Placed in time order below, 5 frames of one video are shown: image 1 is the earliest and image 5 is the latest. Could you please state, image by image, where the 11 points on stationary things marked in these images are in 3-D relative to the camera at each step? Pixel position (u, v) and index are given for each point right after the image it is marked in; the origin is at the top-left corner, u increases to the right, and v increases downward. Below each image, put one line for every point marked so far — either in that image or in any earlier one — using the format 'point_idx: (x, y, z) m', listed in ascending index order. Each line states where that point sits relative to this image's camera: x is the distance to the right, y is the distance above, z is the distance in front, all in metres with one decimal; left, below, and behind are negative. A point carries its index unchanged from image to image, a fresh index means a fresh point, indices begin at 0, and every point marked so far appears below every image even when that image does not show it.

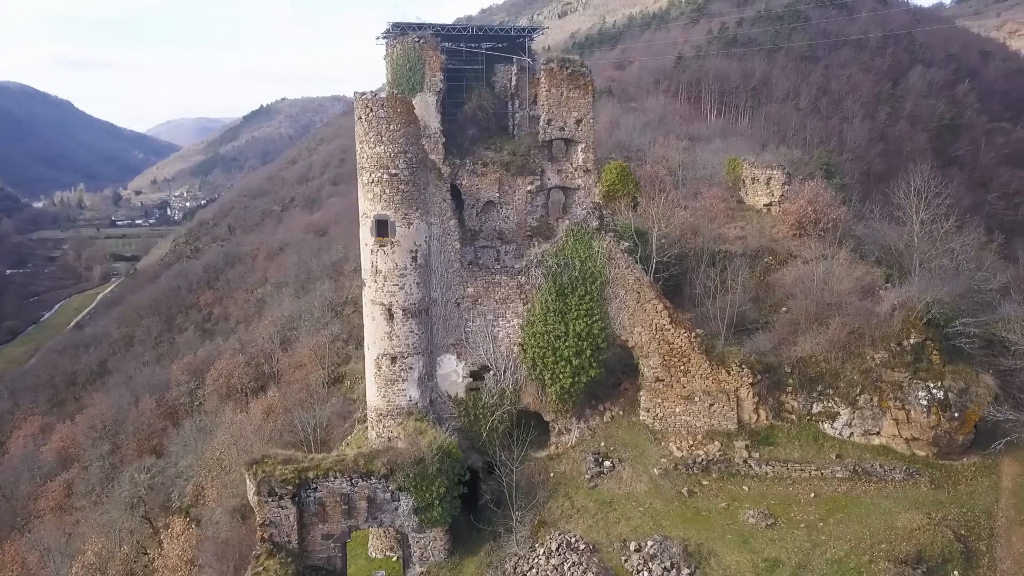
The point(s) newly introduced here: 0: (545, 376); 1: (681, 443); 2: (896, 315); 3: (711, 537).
0: (+0.6, -1.6, +14.7) m
1: (+3.0, -2.7, +14.3) m
2: (+7.0, -0.5, +14.6) m
3: (+3.0, -3.7, +12.0) m
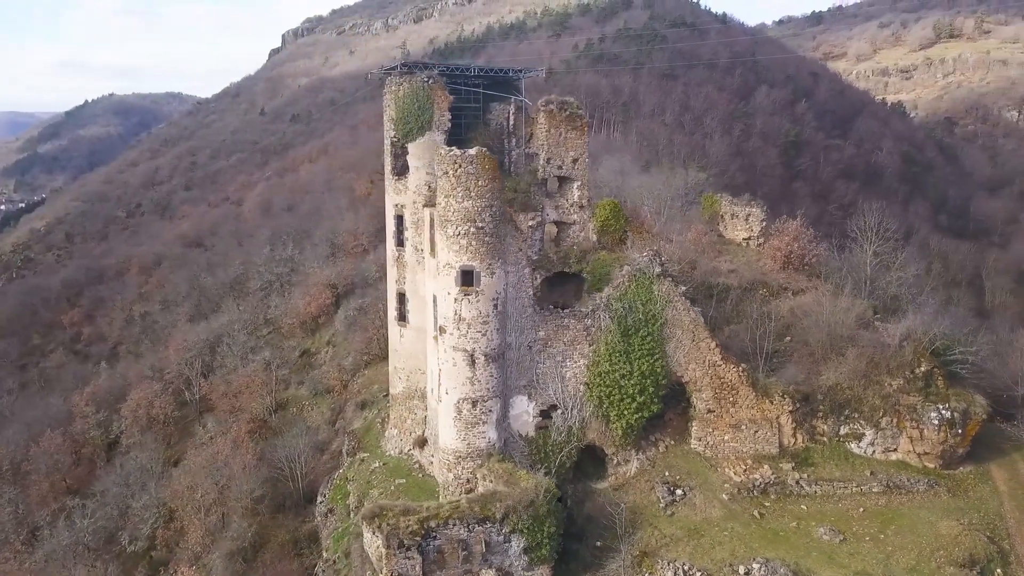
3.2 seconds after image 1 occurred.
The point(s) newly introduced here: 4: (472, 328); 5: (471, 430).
0: (+1.9, -2.4, +15.8) m
1: (+4.4, -3.5, +15.8) m
2: (+8.1, -1.2, +16.9) m
3: (+4.8, -4.4, +13.5) m
4: (-0.7, -0.7, +14.7) m
5: (-0.7, -2.6, +15.0) m
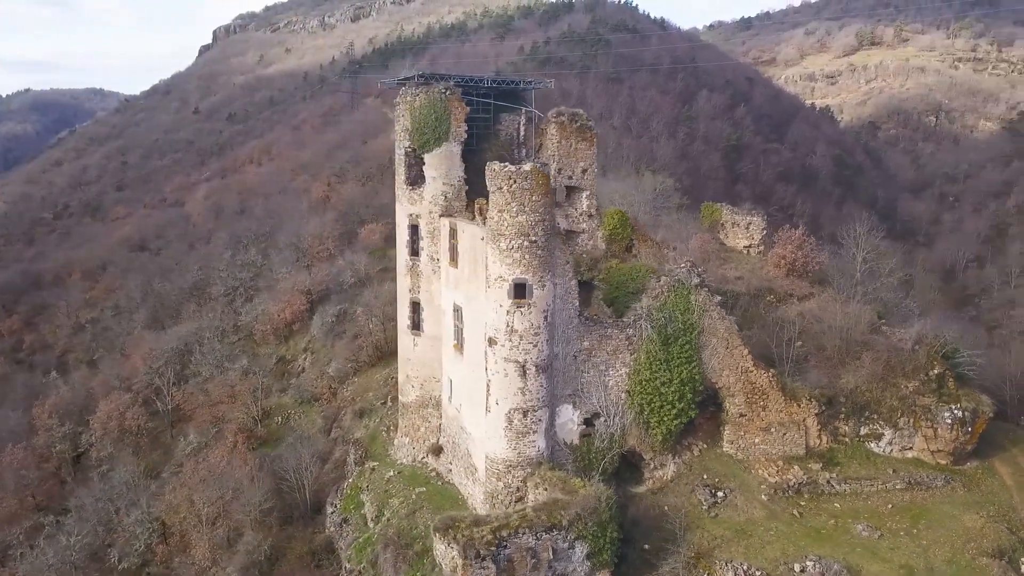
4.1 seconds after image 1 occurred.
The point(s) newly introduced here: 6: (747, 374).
0: (+2.8, -2.6, +16.3) m
1: (+5.2, -3.7, +16.5) m
2: (+8.9, -1.3, +17.9) m
3: (+5.8, -4.6, +14.3) m
4: (+0.2, -0.9, +15.0) m
5: (+0.2, -2.8, +15.3) m
6: (+4.8, -1.8, +16.7) m
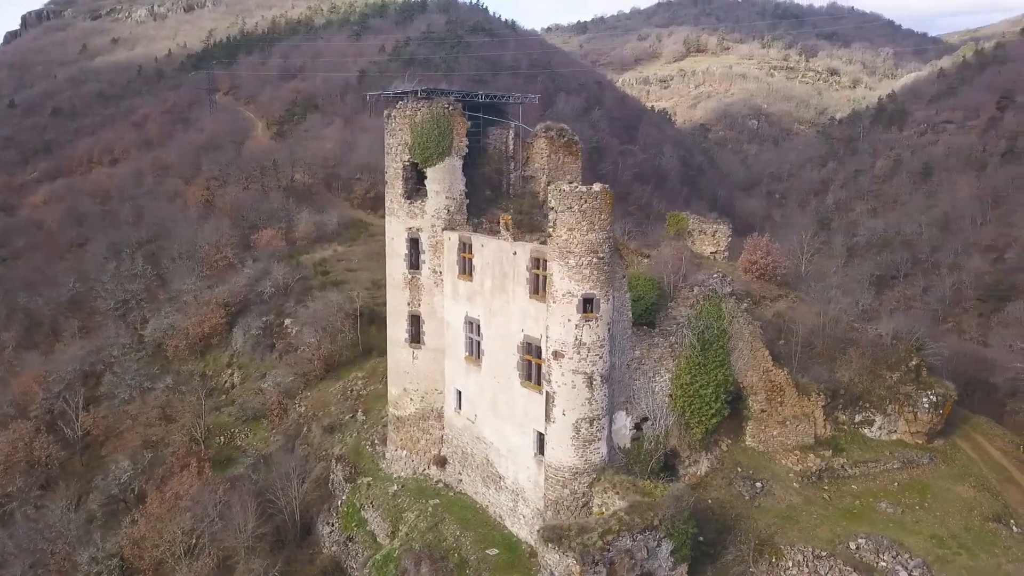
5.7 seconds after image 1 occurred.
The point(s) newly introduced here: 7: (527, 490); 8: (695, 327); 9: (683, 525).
0: (+3.8, -2.8, +17.5) m
1: (+6.2, -3.8, +18.2) m
2: (+9.5, -1.4, +20.2) m
3: (+7.3, -4.7, +16.1) m
4: (+1.5, -1.2, +15.8) m
5: (+1.5, -3.1, +16.0) m
6: (+5.7, -1.9, +18.3) m
7: (+0.3, -4.6, +18.7) m
8: (+3.9, -0.8, +17.5) m
9: (+3.1, -4.3, +14.9) m
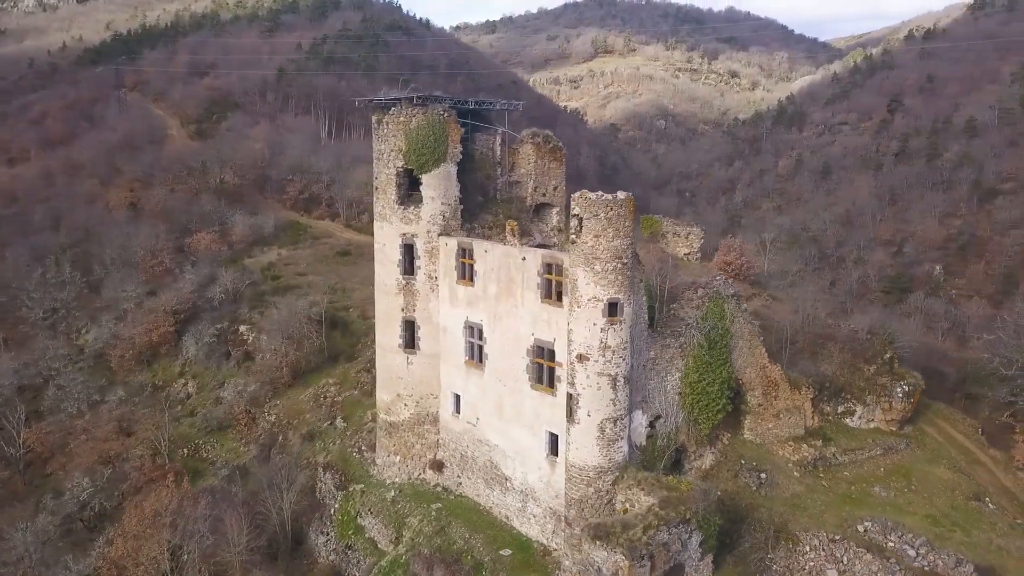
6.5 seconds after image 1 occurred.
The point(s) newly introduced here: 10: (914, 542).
0: (+4.2, -2.9, +18.3) m
1: (+6.5, -3.8, +19.3) m
2: (+9.5, -1.3, +21.7) m
3: (+7.8, -4.7, +17.3) m
4: (+2.1, -1.3, +16.3) m
5: (+2.0, -3.2, +16.6) m
6: (+5.9, -1.9, +19.3) m
7: (+0.6, -4.7, +19.1) m
8: (+4.2, -0.9, +18.3) m
9: (+3.8, -4.4, +15.7) m
10: (+7.9, -5.0, +16.2) m
